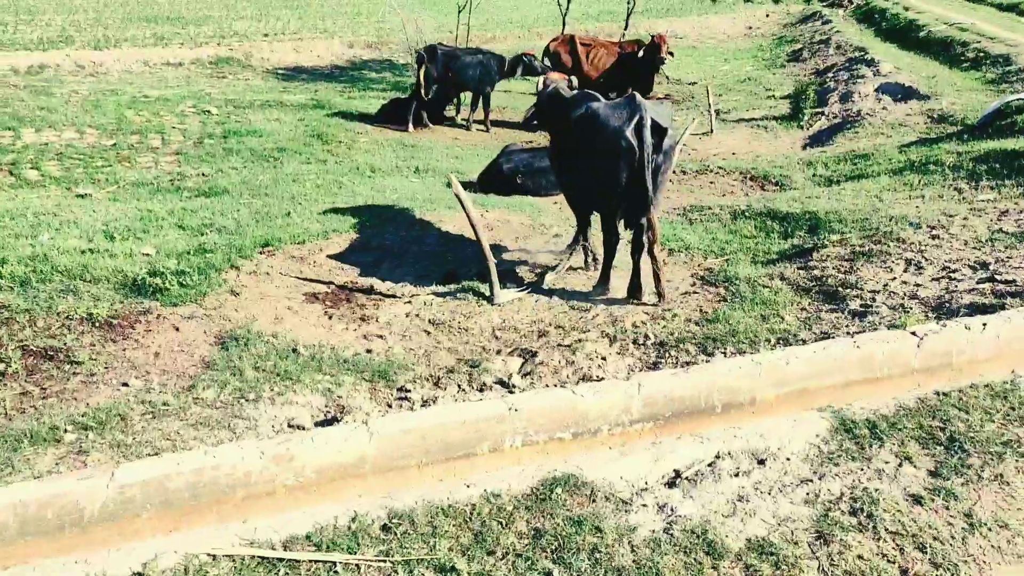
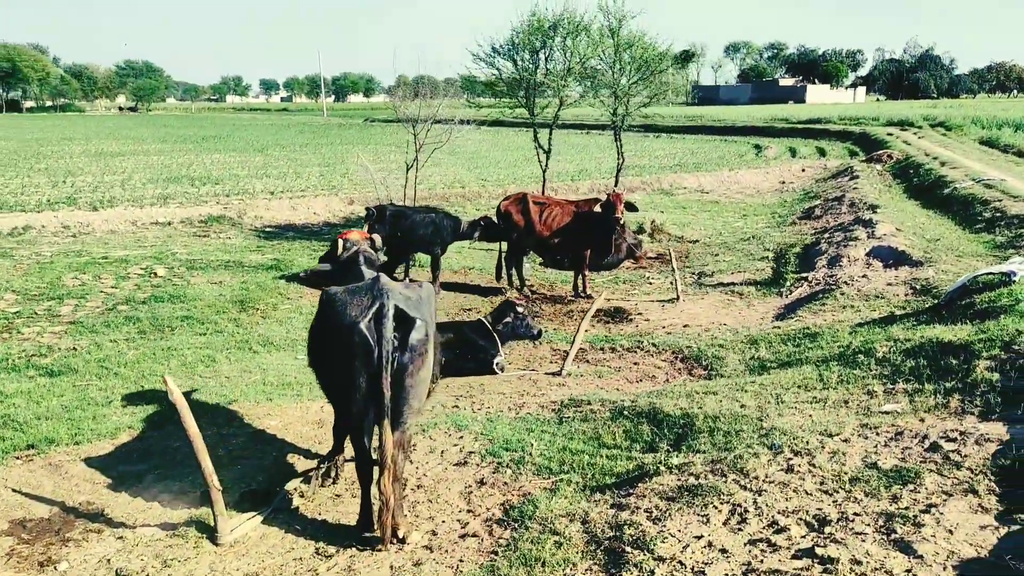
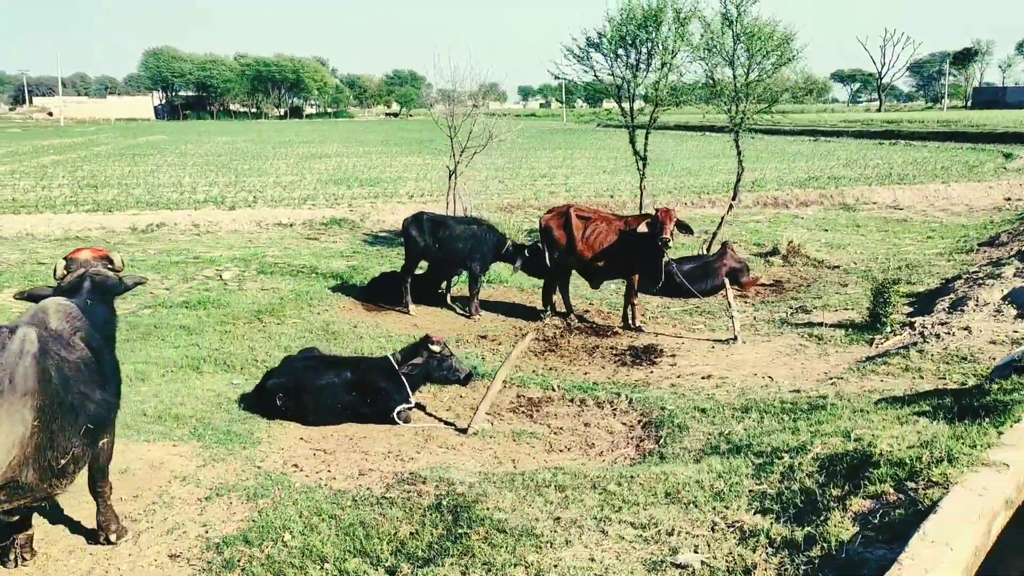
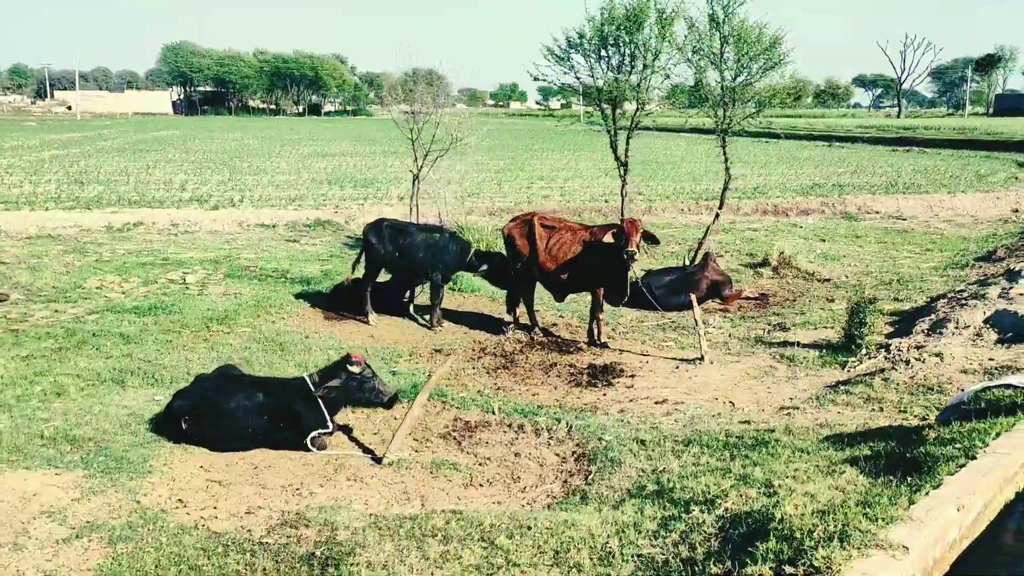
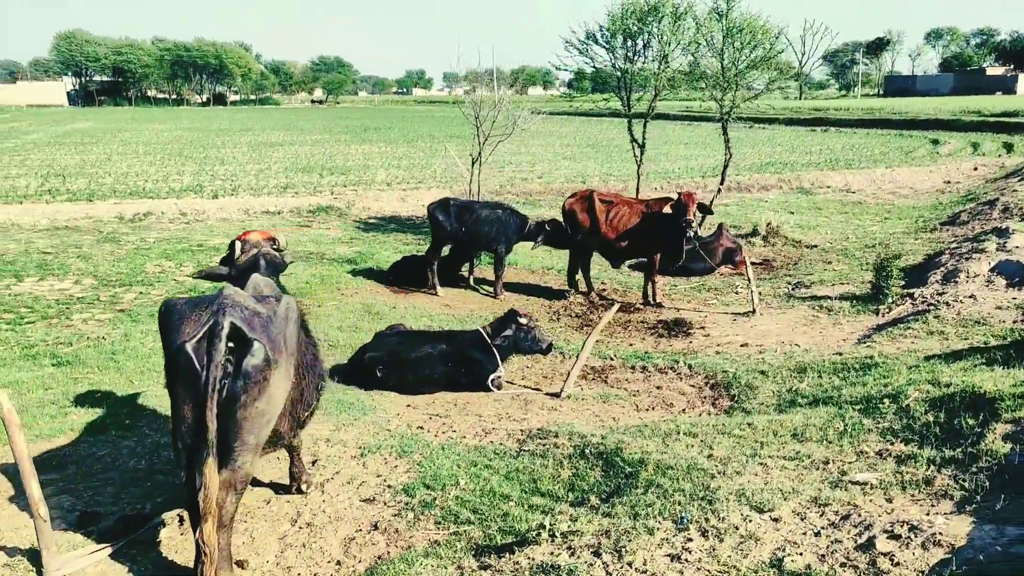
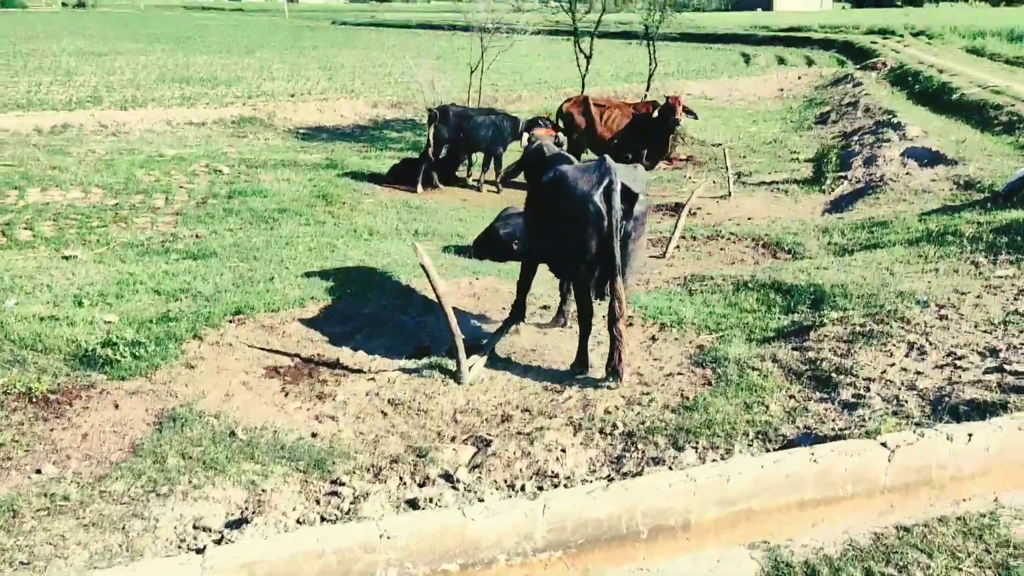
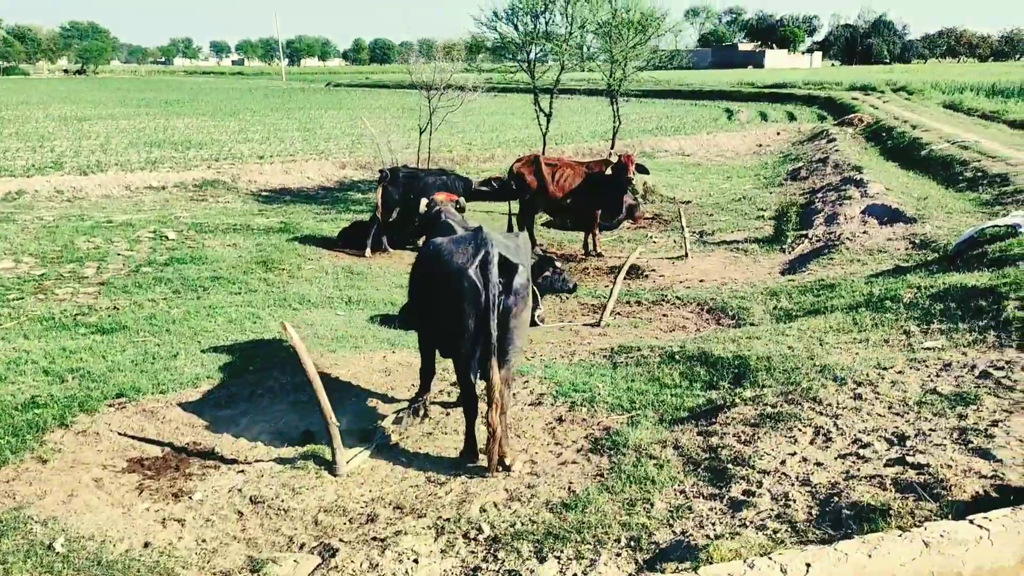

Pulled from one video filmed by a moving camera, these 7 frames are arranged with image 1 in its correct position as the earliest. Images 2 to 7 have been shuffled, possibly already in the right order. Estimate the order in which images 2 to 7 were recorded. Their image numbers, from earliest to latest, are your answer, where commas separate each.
6, 7, 2, 5, 3, 4
